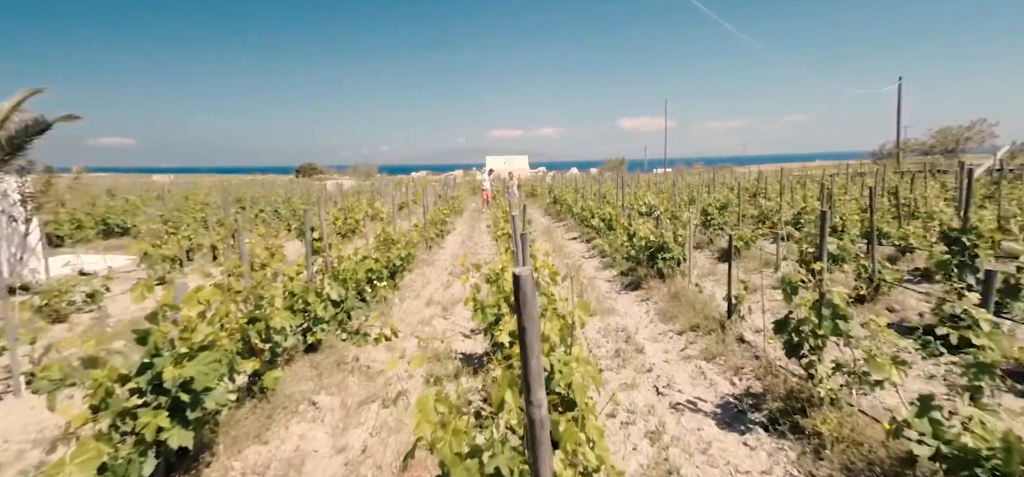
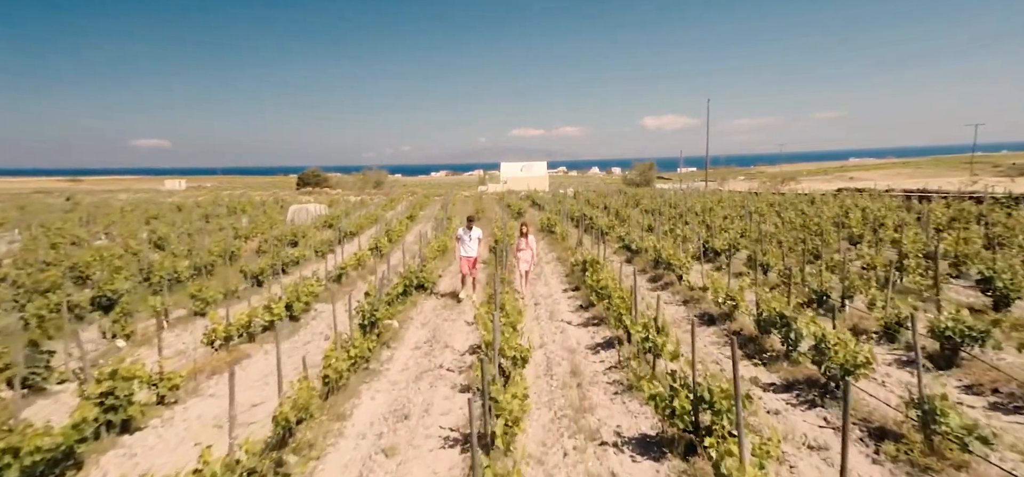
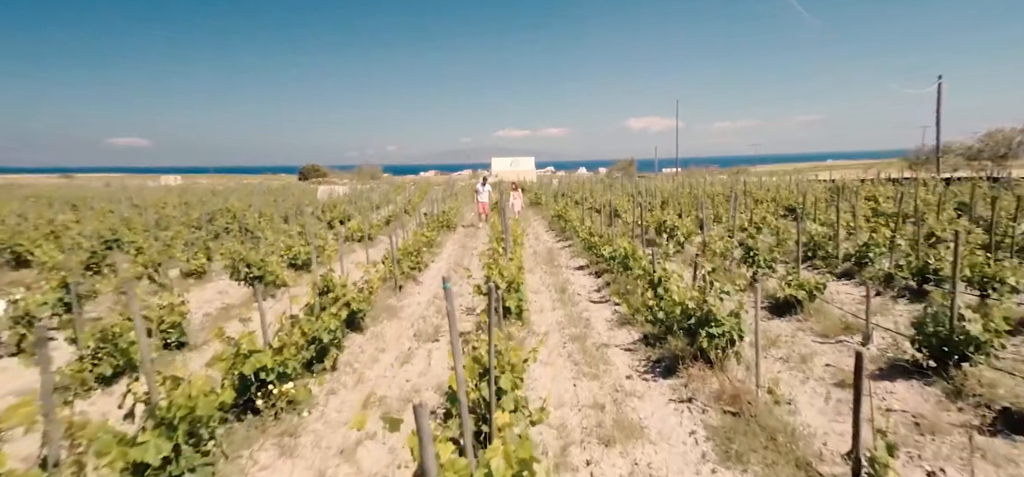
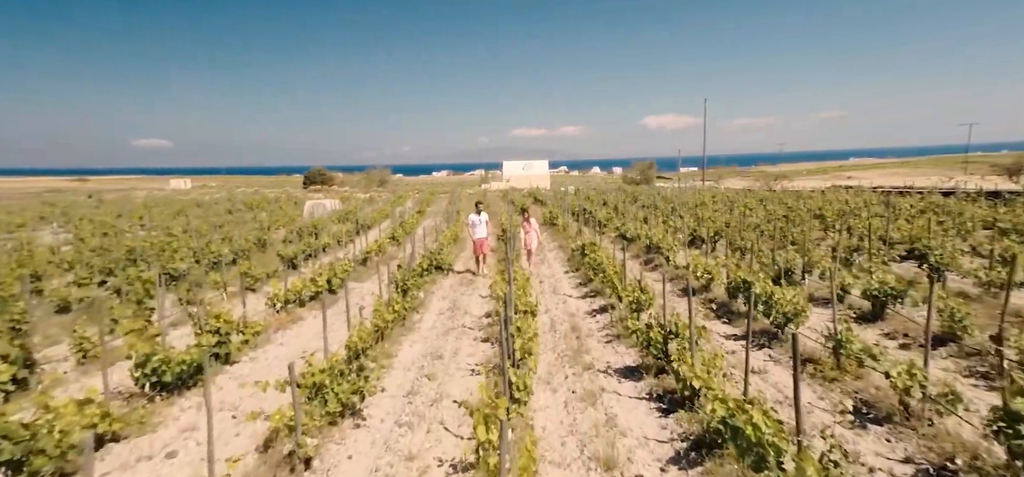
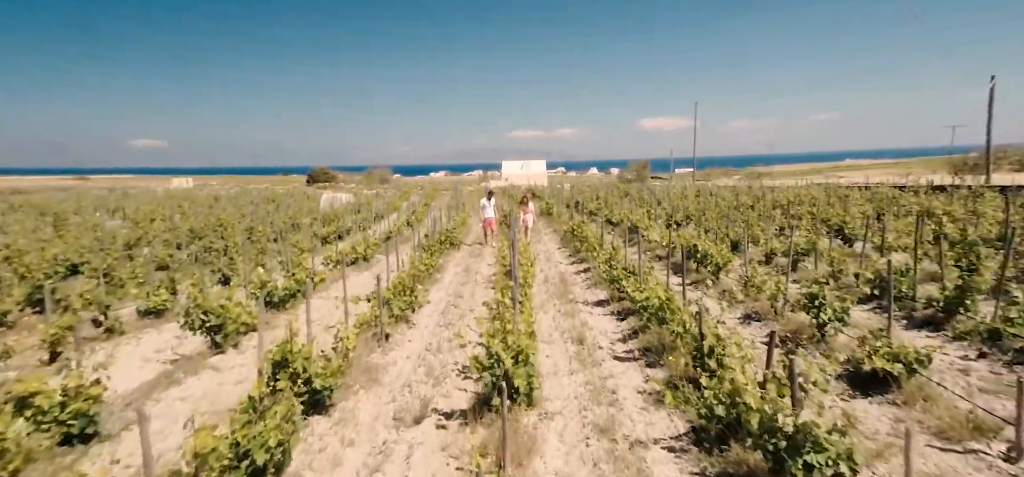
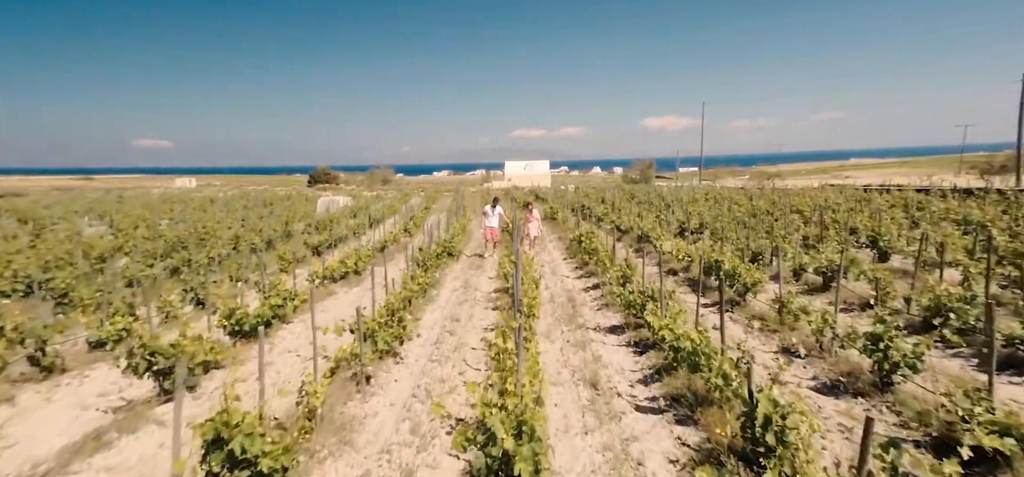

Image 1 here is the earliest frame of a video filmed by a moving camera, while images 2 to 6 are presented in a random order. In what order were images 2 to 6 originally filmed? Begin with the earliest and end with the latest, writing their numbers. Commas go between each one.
3, 5, 6, 4, 2
